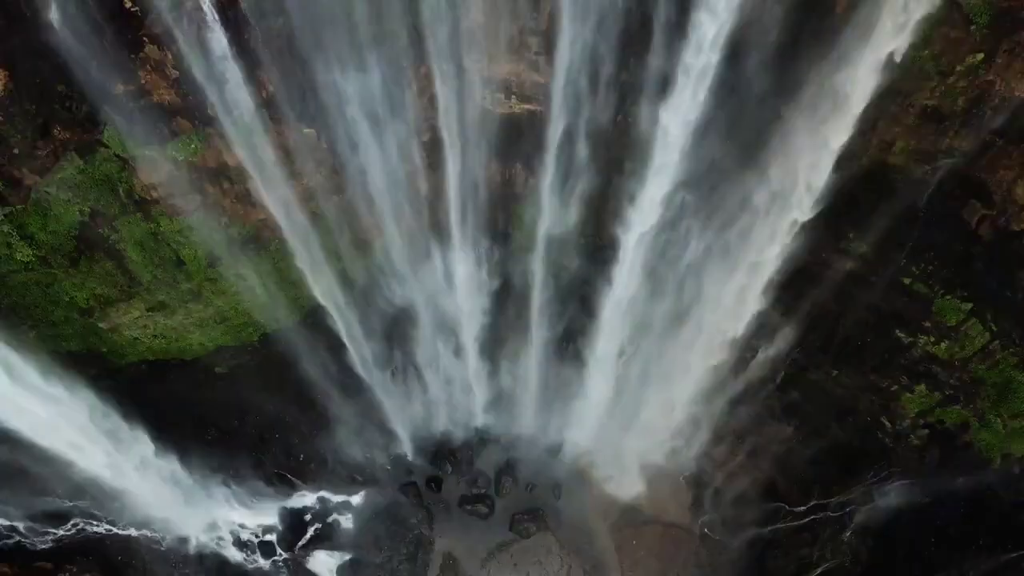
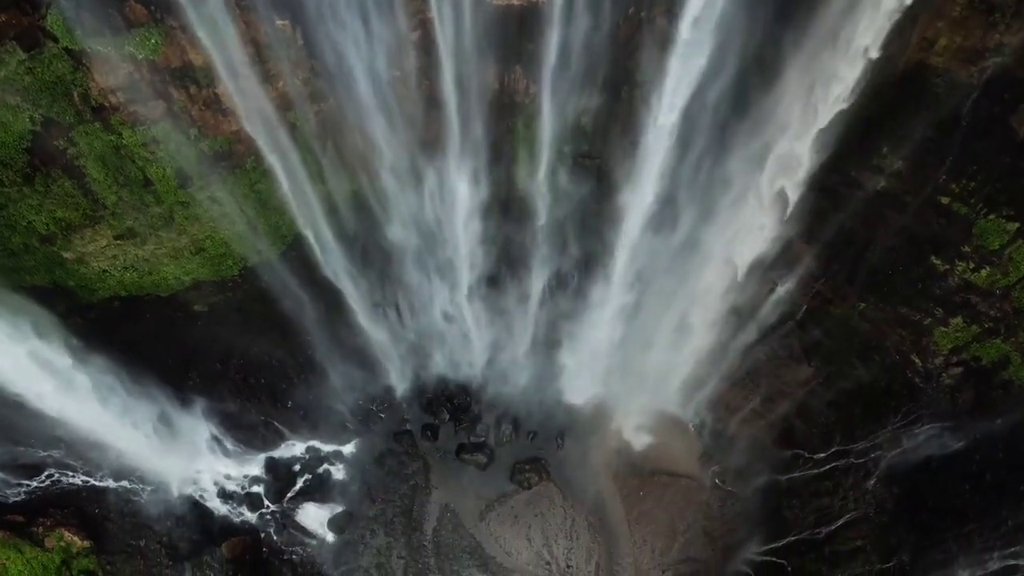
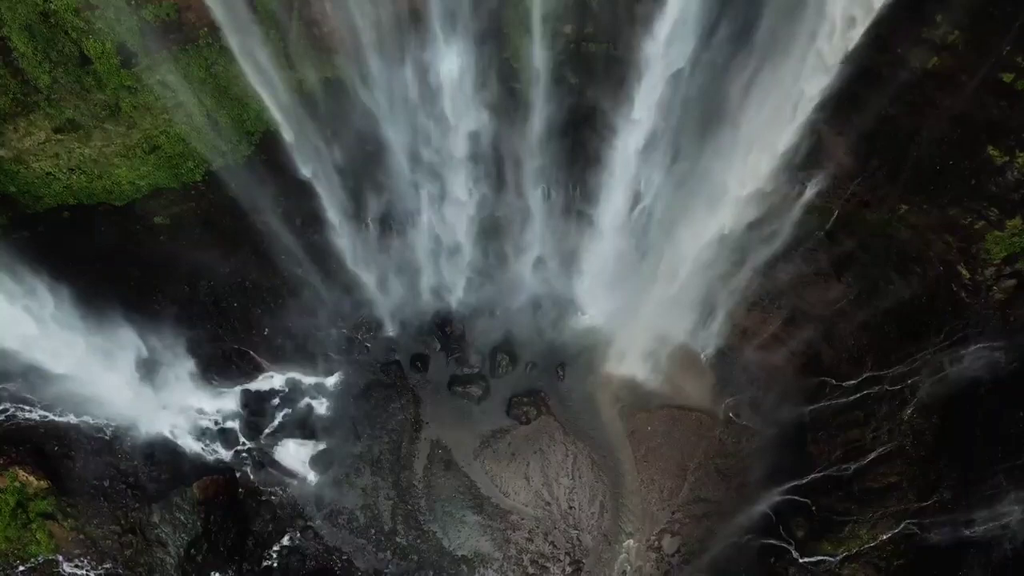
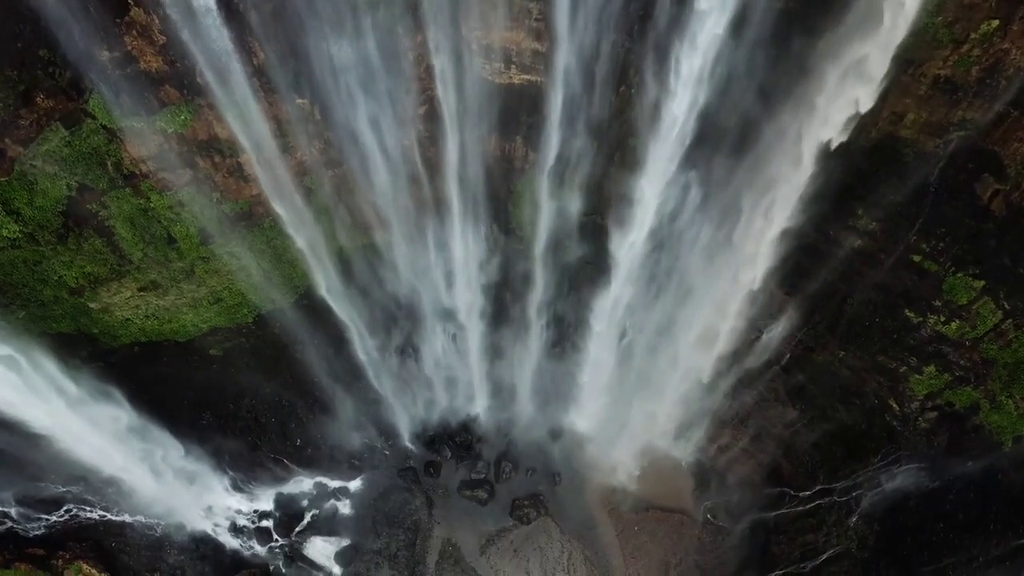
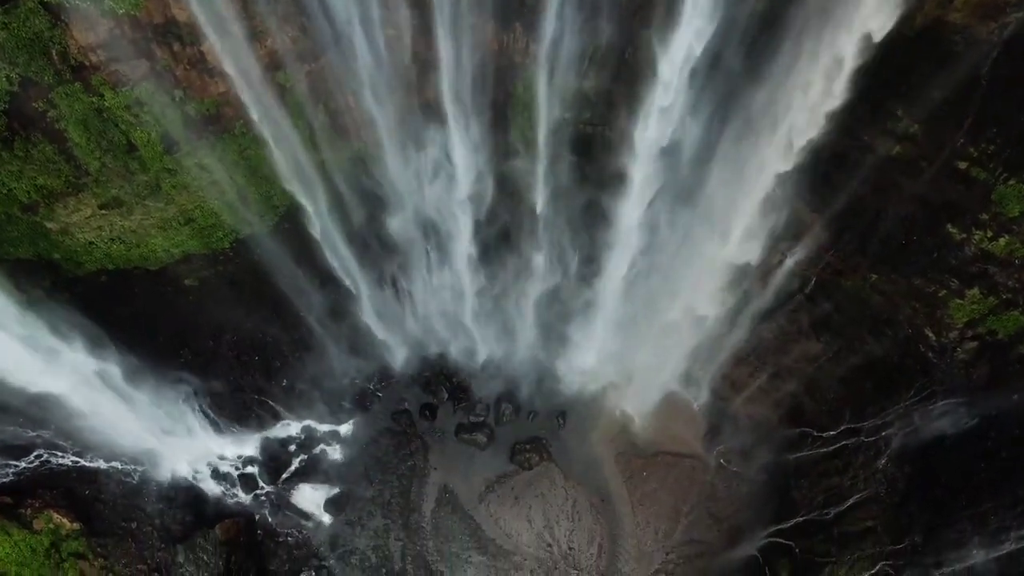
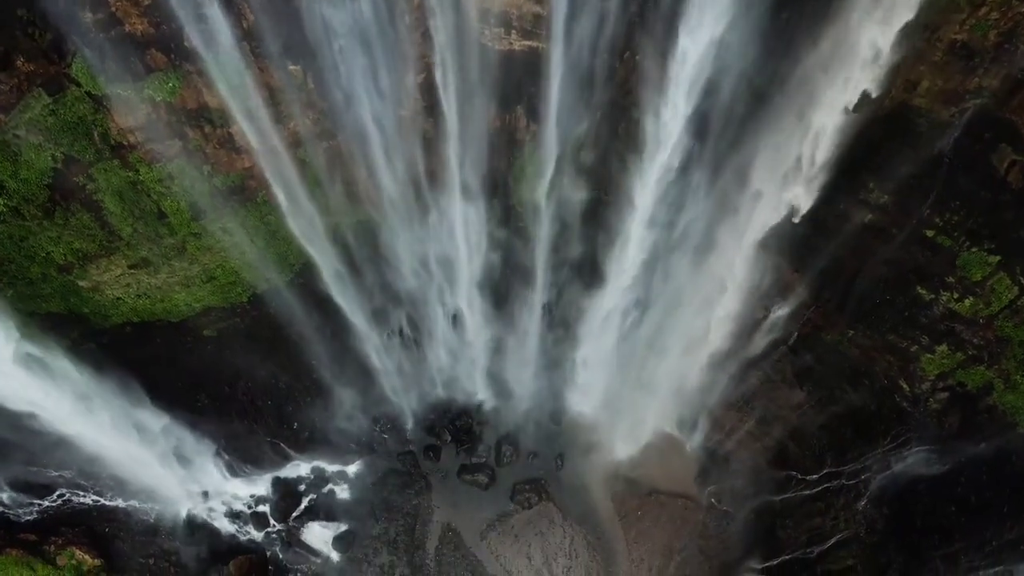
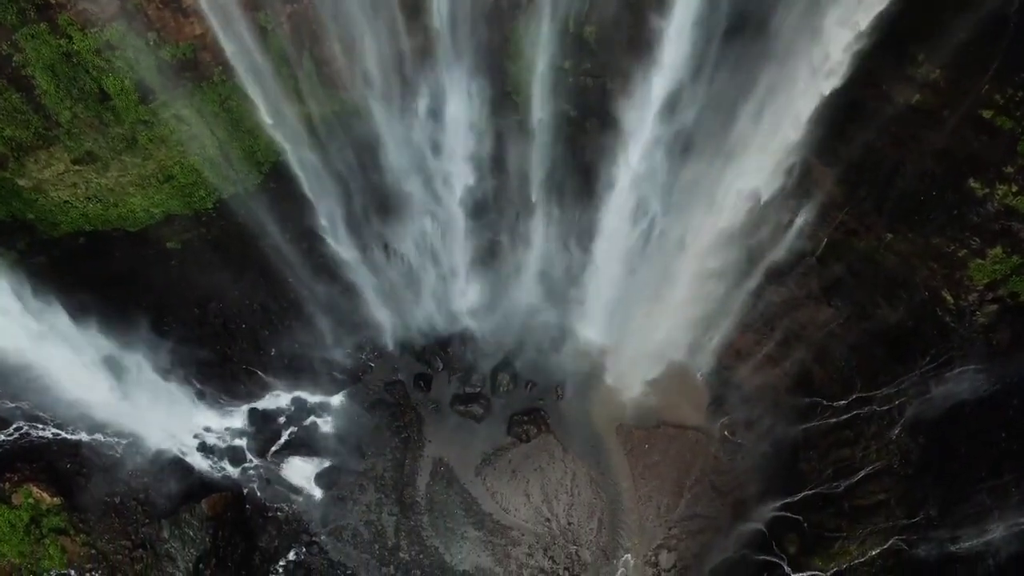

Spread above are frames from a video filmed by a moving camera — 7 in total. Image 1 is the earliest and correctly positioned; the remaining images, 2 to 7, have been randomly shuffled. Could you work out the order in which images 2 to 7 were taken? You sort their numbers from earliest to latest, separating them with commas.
4, 6, 2, 5, 7, 3
